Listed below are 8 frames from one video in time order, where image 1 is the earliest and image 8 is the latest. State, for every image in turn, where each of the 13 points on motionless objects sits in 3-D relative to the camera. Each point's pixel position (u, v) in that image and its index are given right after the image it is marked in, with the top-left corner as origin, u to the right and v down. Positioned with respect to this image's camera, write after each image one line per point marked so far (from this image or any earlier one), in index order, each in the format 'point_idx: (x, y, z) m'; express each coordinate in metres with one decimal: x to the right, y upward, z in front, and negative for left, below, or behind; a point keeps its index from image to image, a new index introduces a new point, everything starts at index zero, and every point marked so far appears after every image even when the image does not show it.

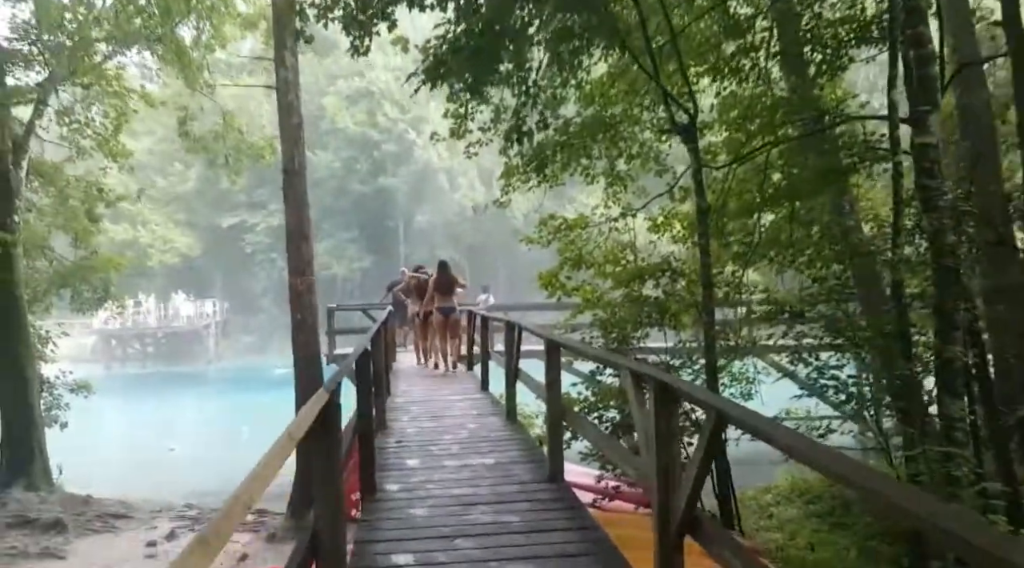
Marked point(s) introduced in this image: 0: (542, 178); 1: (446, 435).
0: (+0.3, +0.9, +7.2) m
1: (-0.4, -1.0, +5.3) m
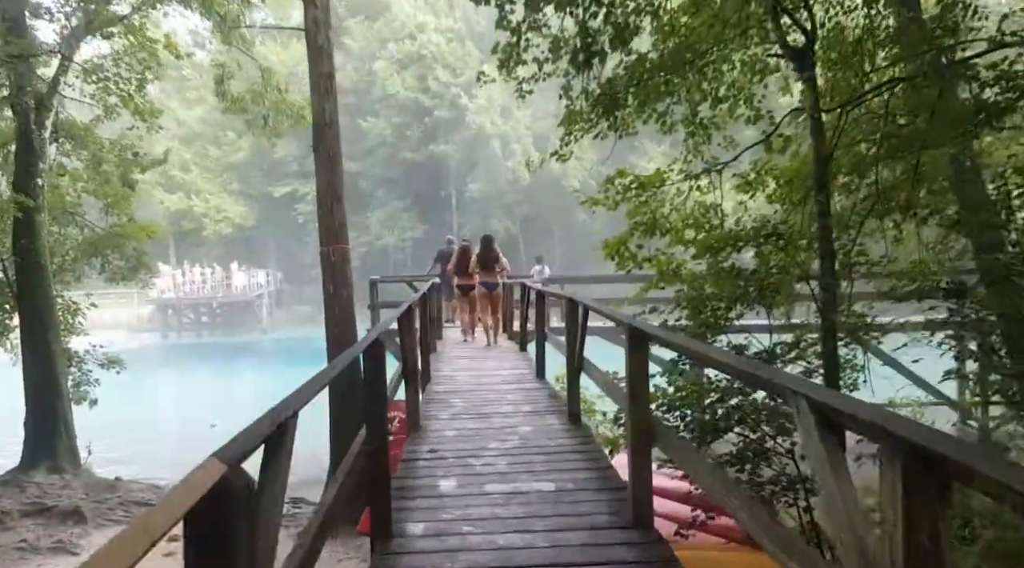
0: (+0.7, +1.2, +6.0) m
1: (-0.1, -0.8, +4.3) m
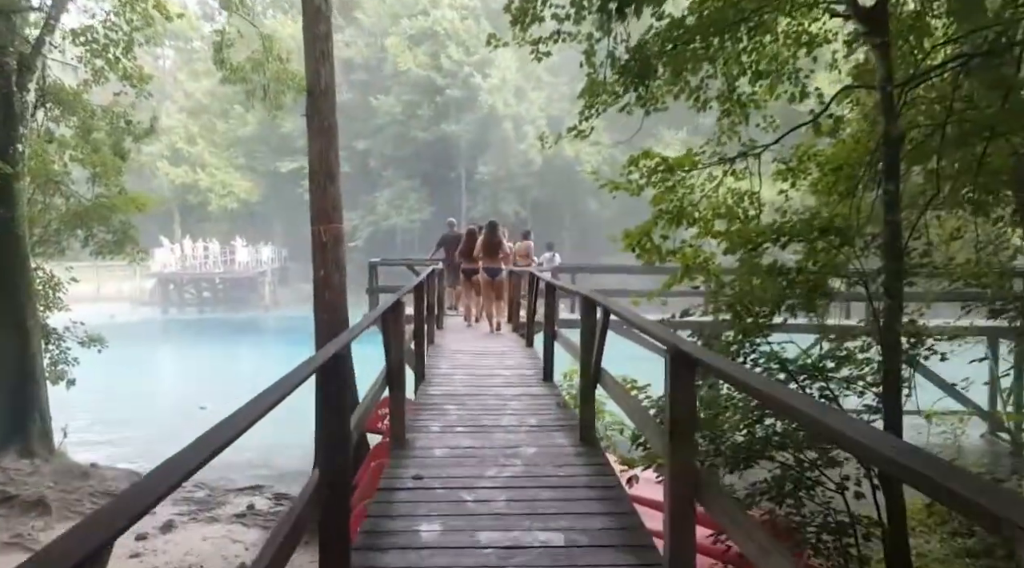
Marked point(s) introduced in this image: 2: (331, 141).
0: (+0.8, +1.2, +5.3) m
1: (-0.1, -0.8, +3.6) m
2: (-1.5, +1.2, +6.9) m
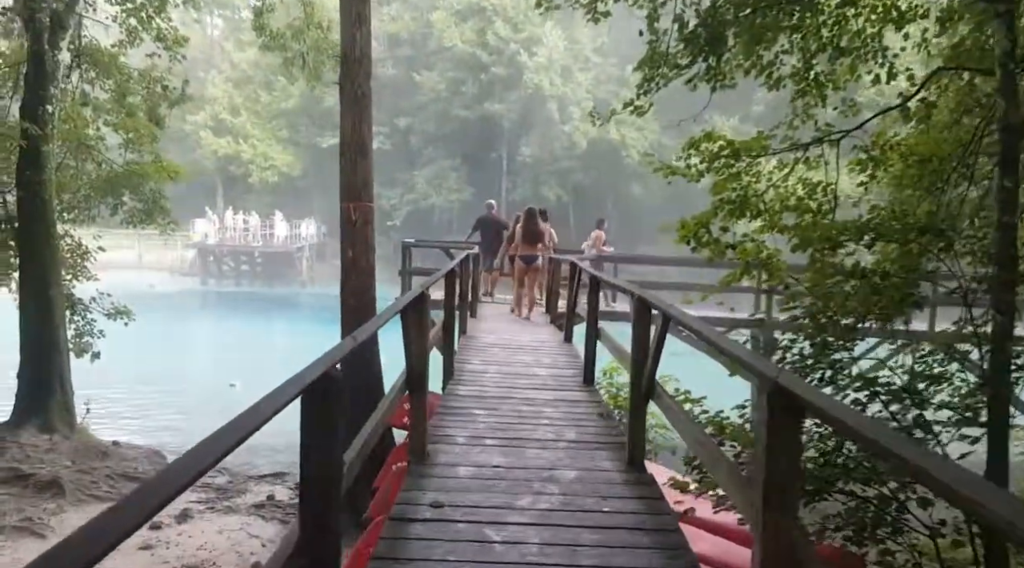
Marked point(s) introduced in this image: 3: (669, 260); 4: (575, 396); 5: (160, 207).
0: (+1.1, +1.2, +4.7) m
1: (+0.1, -0.8, +3.1) m
2: (-1.2, +1.4, +6.5) m
3: (+1.9, +0.3, +9.6) m
4: (+0.4, -0.6, +4.7) m
5: (-4.7, +1.0, +10.8) m
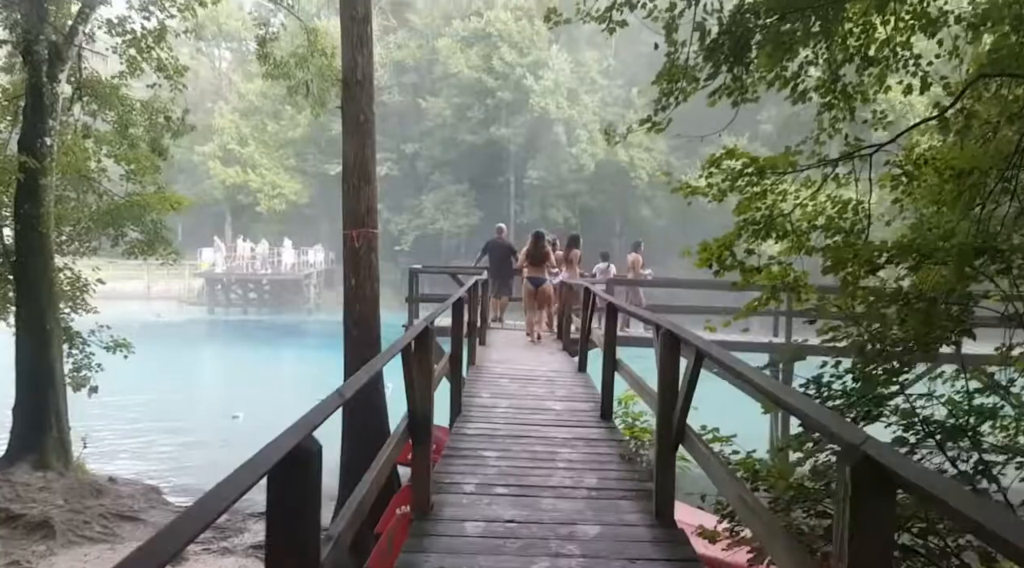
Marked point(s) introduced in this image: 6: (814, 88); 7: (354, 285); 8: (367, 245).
0: (+1.2, +1.1, +4.4) m
1: (+0.1, -0.9, +2.8) m
2: (-1.1, +1.1, +6.2) m
3: (+2.0, 0.0, +9.3) m
4: (+0.4, -0.8, +4.4) m
5: (-4.6, +0.6, +10.6) m
6: (+1.8, +1.2, +4.8) m
7: (-1.2, 0.0, +6.3) m
8: (-1.1, +0.3, +6.2) m
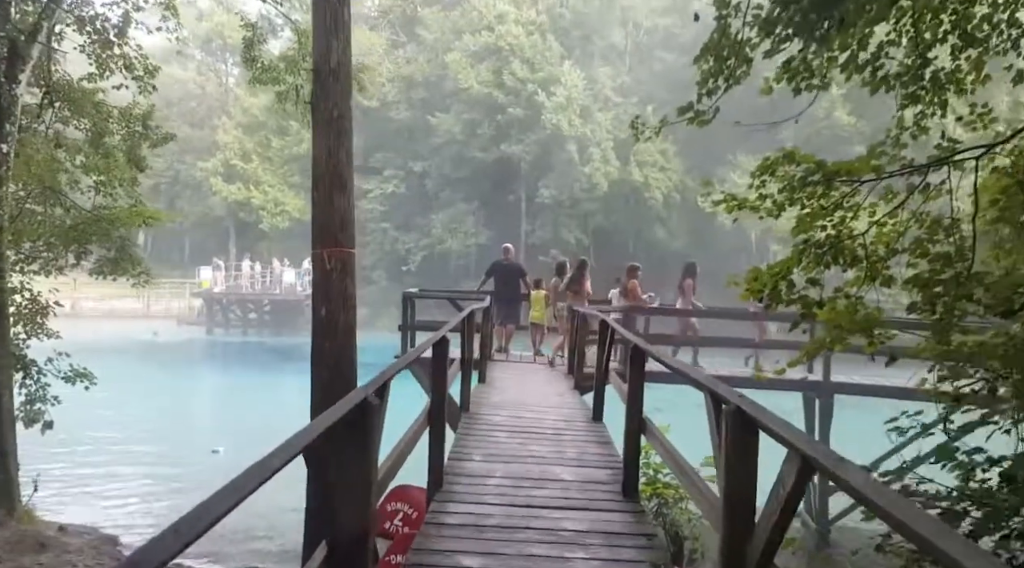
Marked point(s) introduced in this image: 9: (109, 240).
0: (+1.1, +0.9, +3.4) m
1: (+0.1, -1.0, +1.8) m
2: (-1.1, +0.9, +5.2) m
3: (+2.0, -0.3, +8.3) m
4: (+0.4, -1.0, +3.3) m
5: (-4.5, +0.3, +9.6) m
6: (+1.8, +1.0, +3.8) m
7: (-1.2, -0.2, +5.3) m
8: (-1.1, +0.1, +5.2) m
9: (-4.7, +0.5, +9.4) m
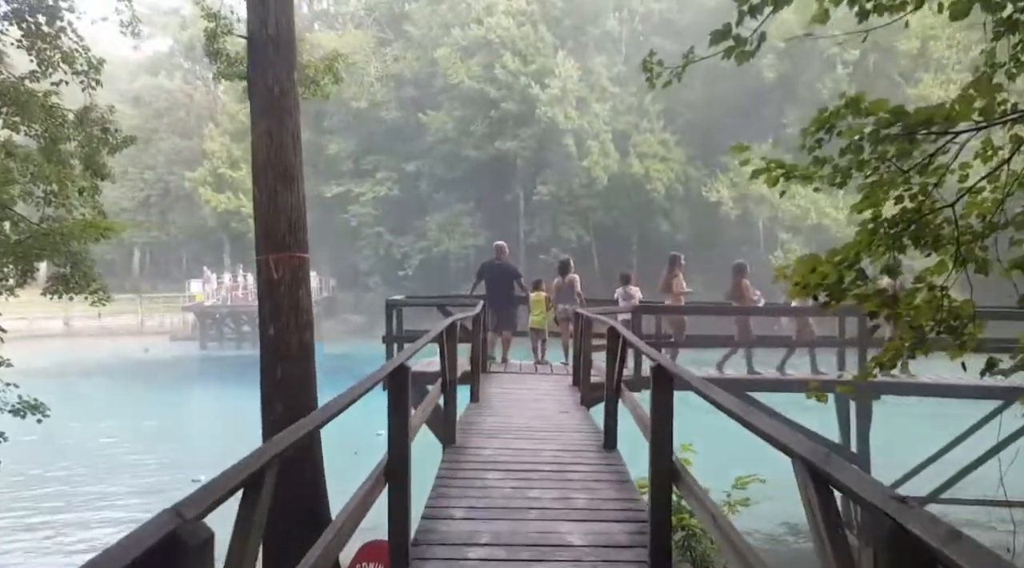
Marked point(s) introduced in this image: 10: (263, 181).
0: (+1.0, +0.9, +2.5) m
1: (0.0, -1.1, +0.9) m
2: (-1.2, +0.9, +4.3) m
3: (+2.0, -0.2, +7.3) m
4: (+0.4, -1.0, +2.4) m
5: (-4.5, +0.1, +8.7) m
6: (+1.7, +1.0, +2.9) m
7: (-1.3, -0.3, +4.3) m
8: (-1.2, 0.0, +4.3) m
9: (-4.7, +0.3, +8.5) m
10: (-1.3, +0.5, +4.3) m
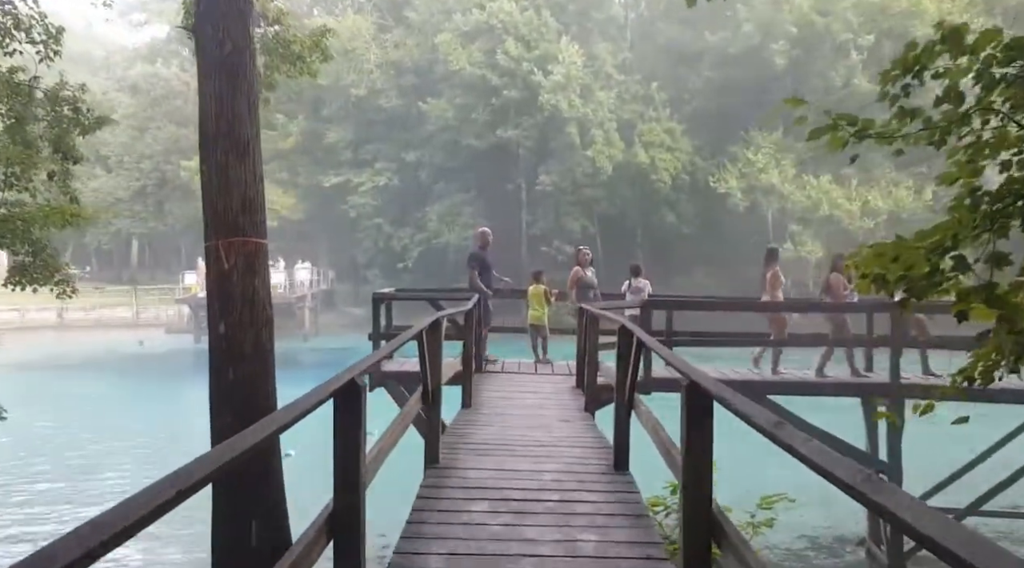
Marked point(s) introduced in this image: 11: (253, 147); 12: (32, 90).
0: (+1.0, +1.0, +1.8) m
1: (0.0, -1.0, +0.2) m
2: (-1.2, +0.9, +3.7) m
3: (+2.0, -0.2, +6.7) m
4: (+0.3, -0.9, +1.8) m
5: (-4.6, +0.2, +8.1) m
6: (+1.6, +1.0, +2.2) m
7: (-1.3, -0.2, +3.7) m
8: (-1.2, +0.1, +3.7) m
9: (-4.7, +0.4, +7.9) m
10: (-1.3, +0.6, +3.7) m
11: (-1.1, +0.6, +3.7) m
12: (-5.4, +2.3, +9.2) m
